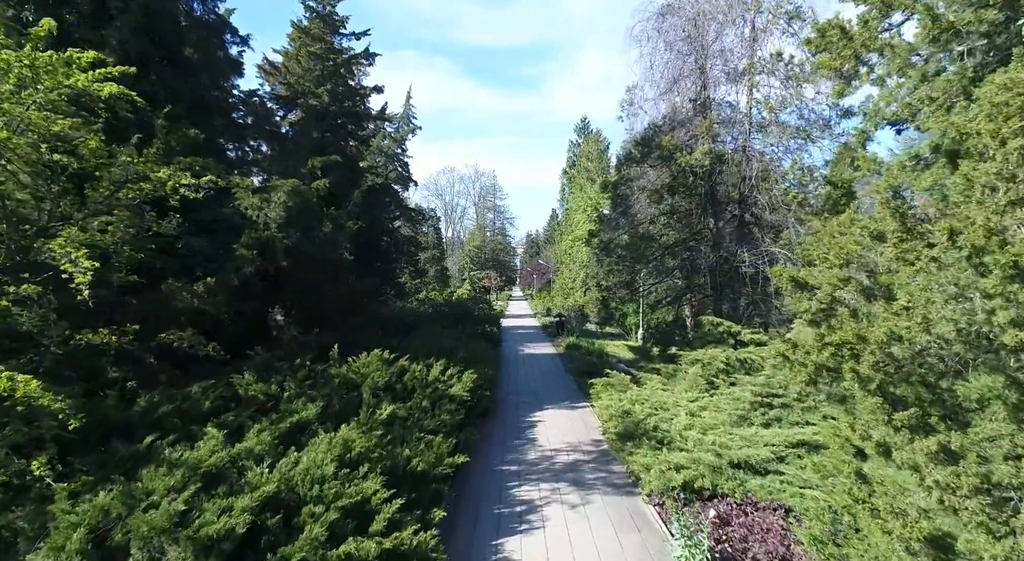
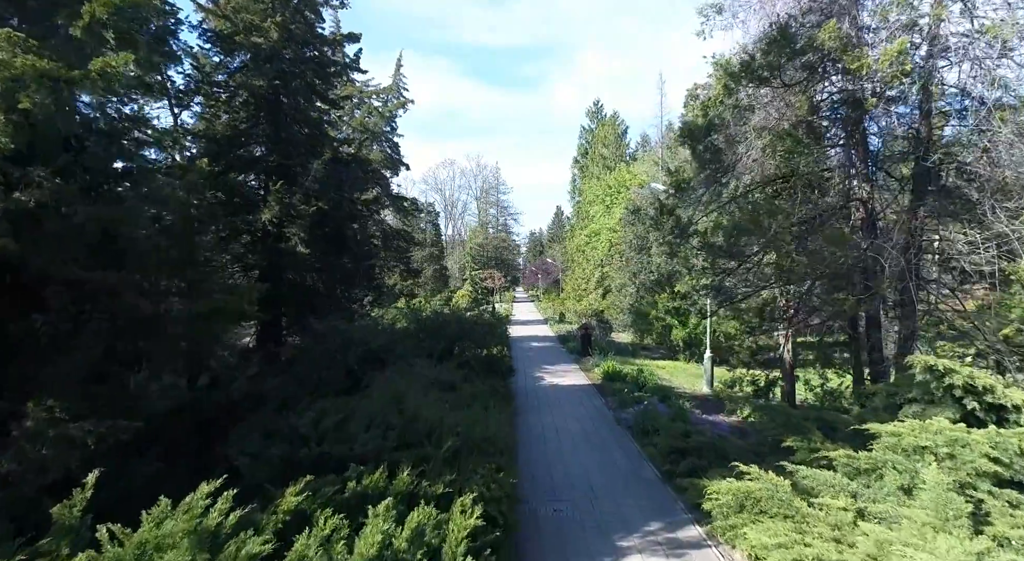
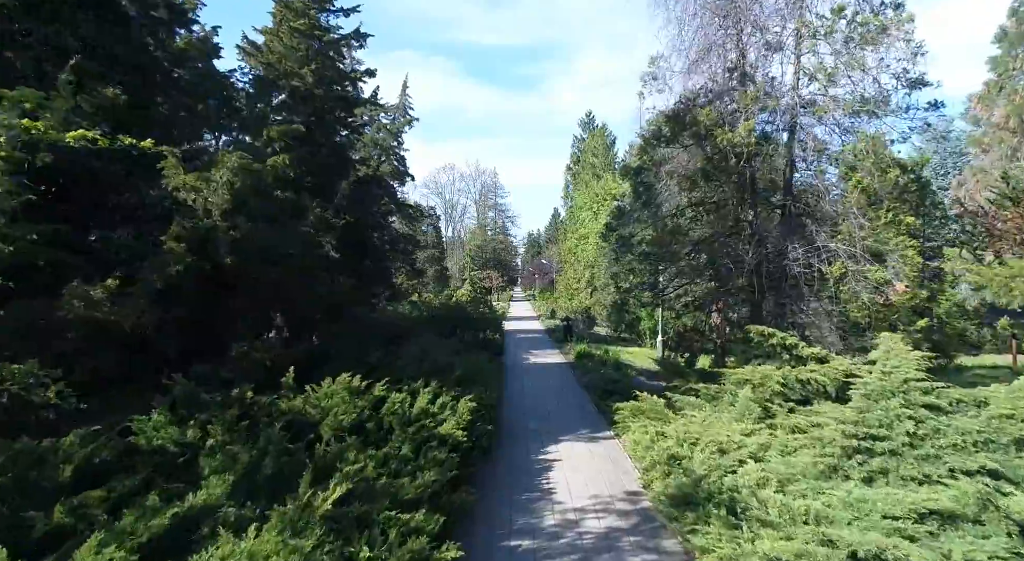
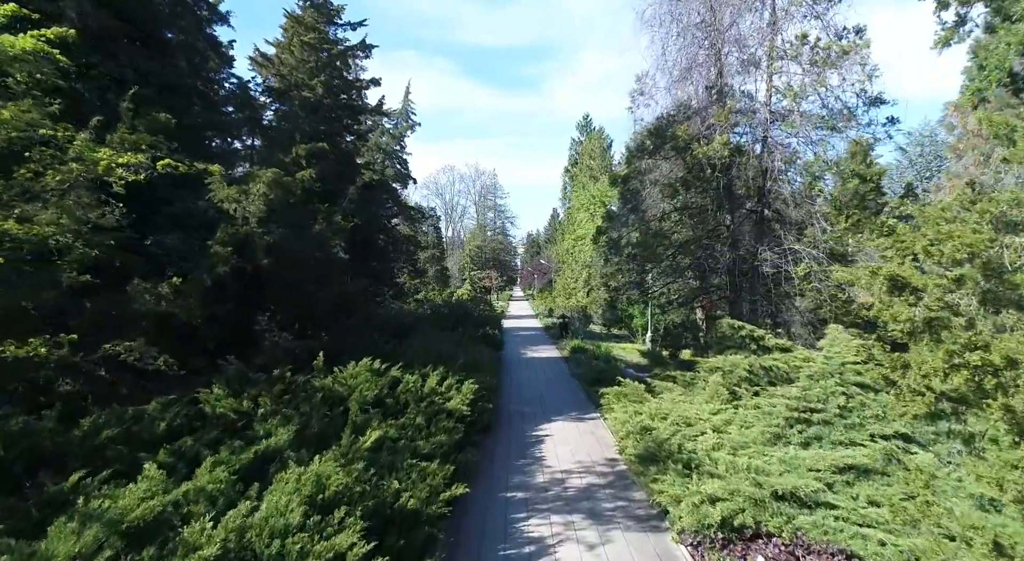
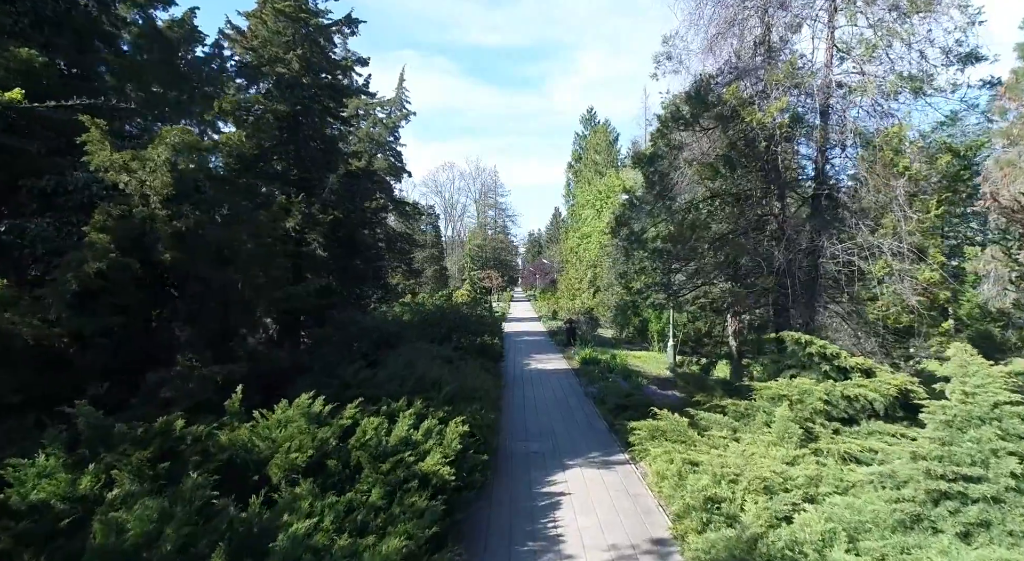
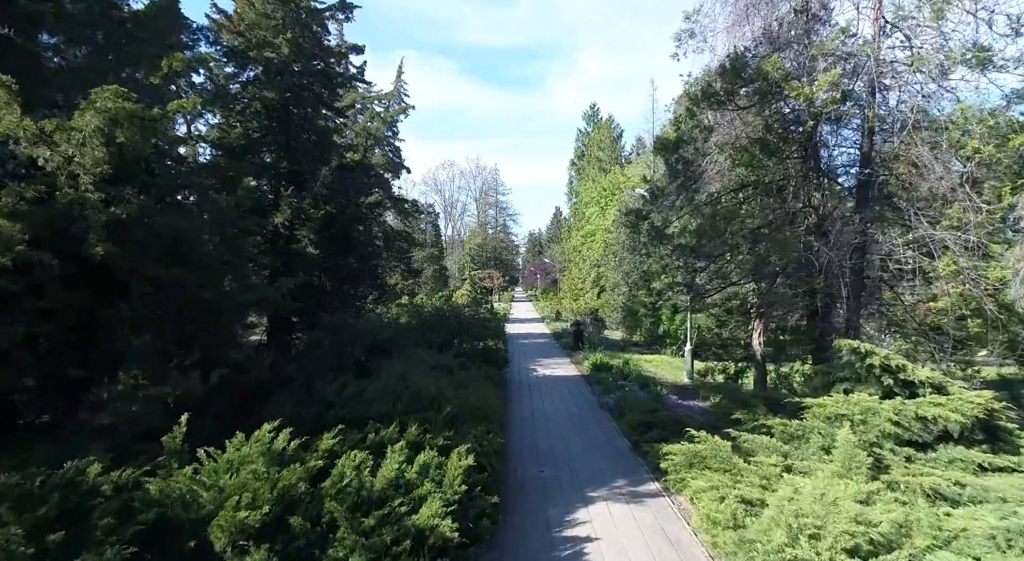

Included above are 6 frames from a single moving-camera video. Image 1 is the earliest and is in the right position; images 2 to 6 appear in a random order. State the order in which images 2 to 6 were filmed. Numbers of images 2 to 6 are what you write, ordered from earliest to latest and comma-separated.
4, 3, 5, 6, 2
